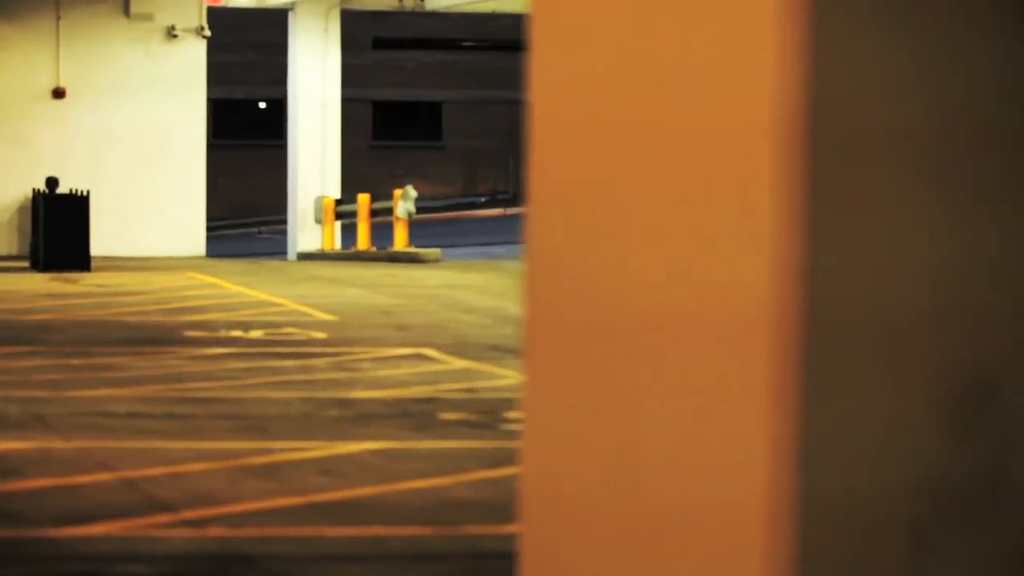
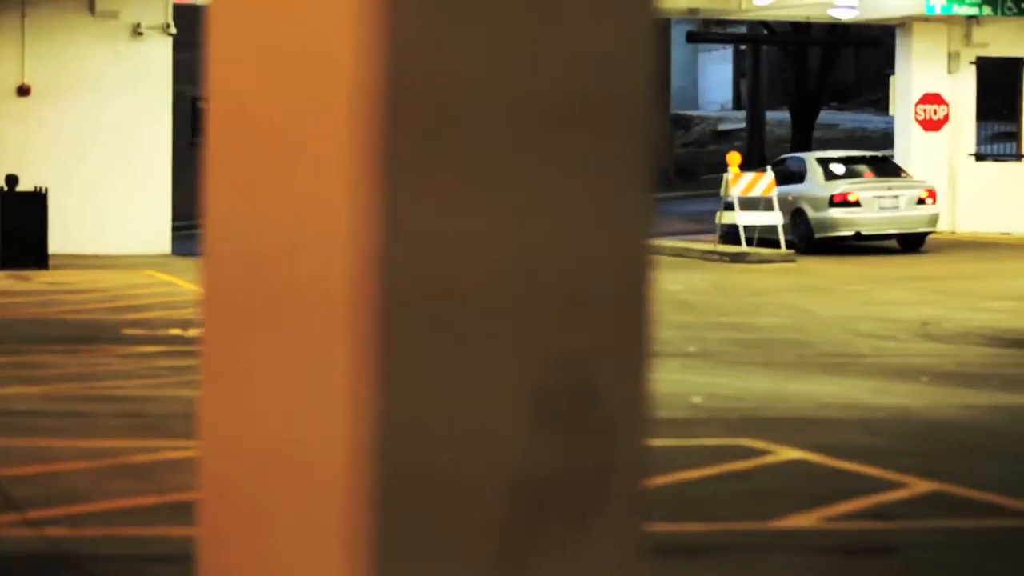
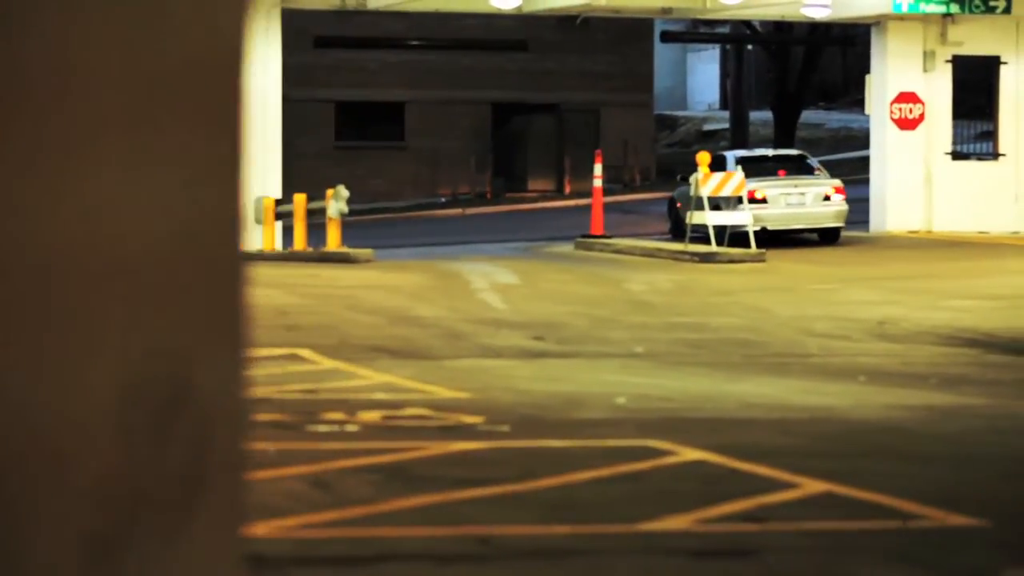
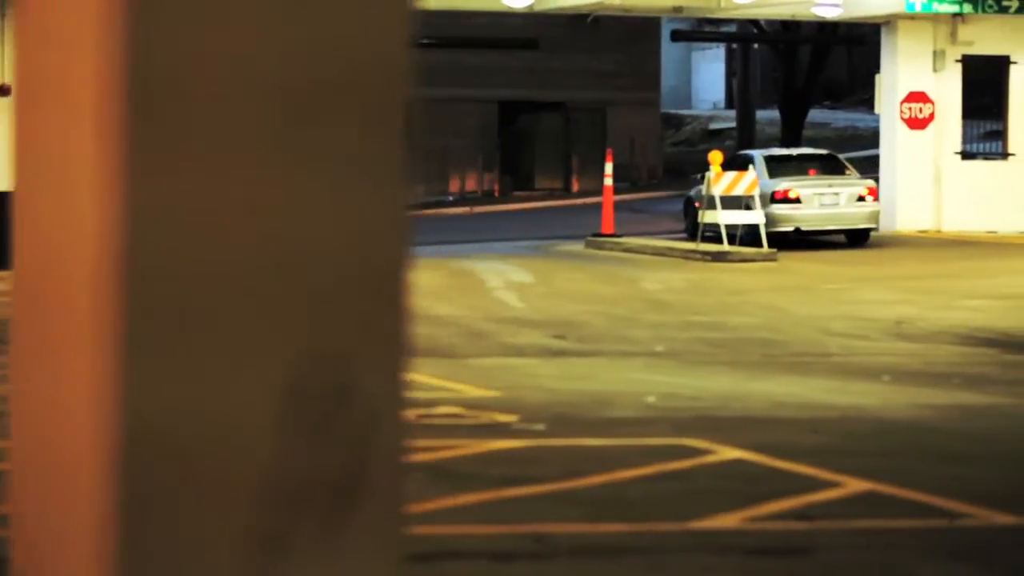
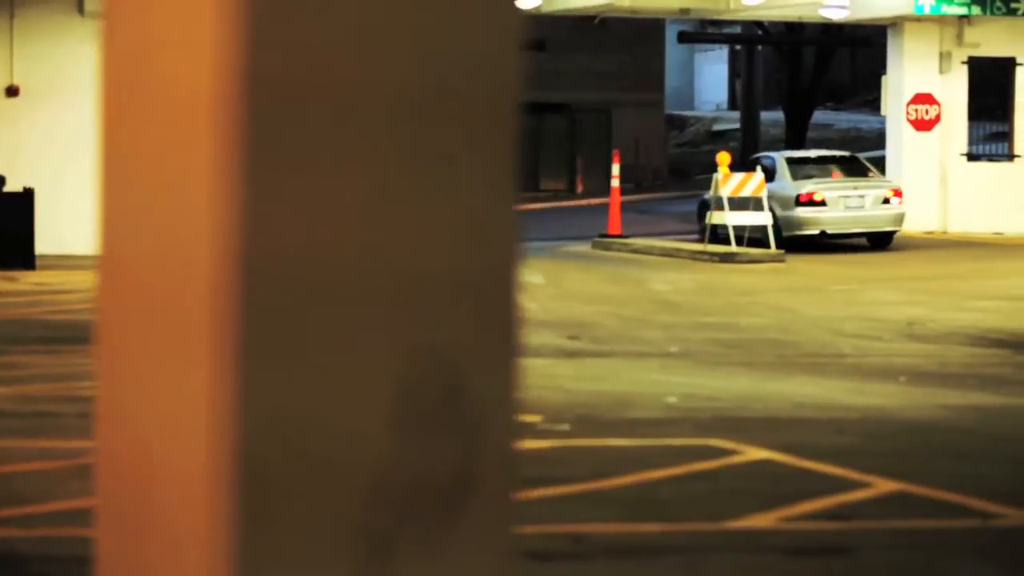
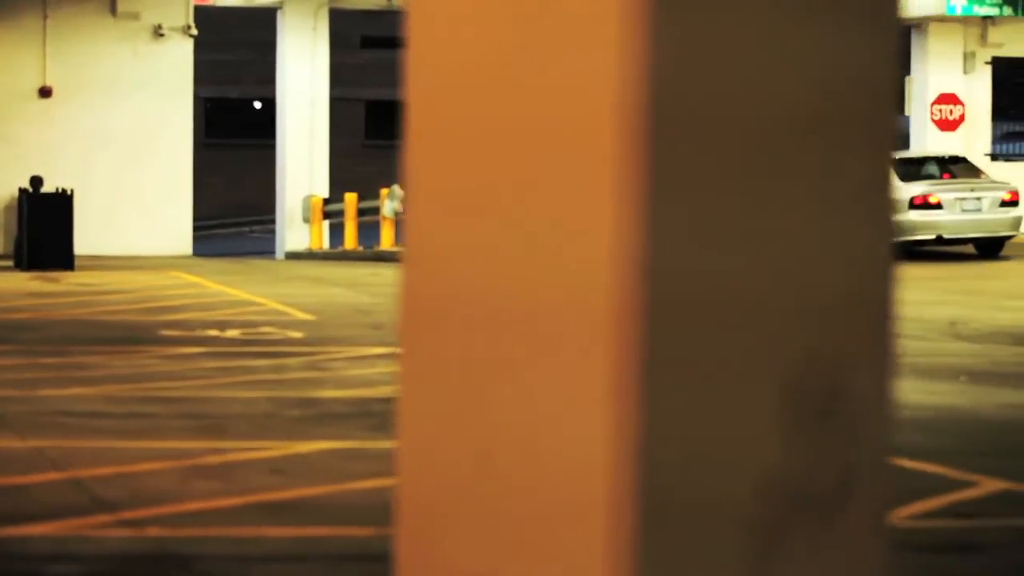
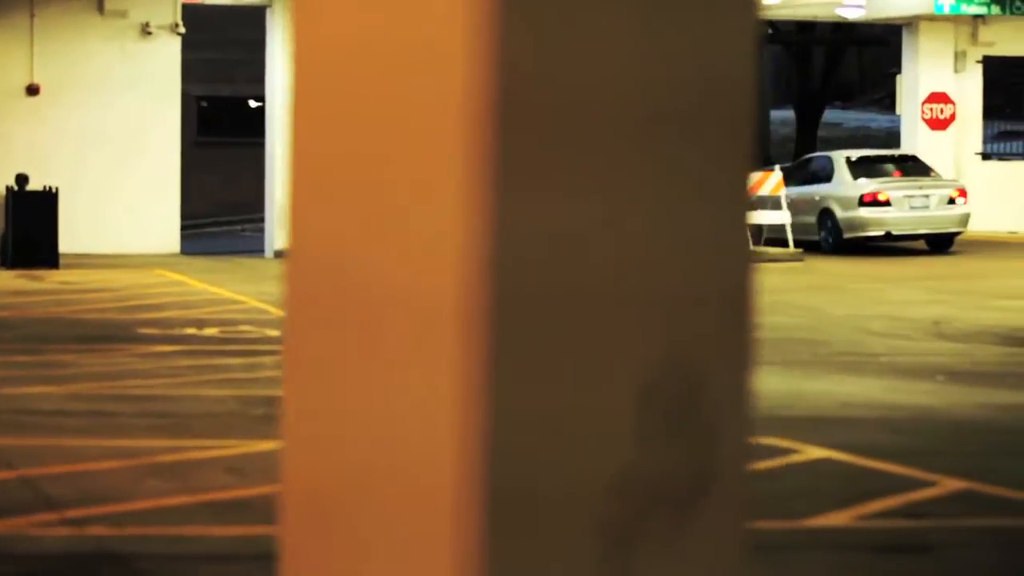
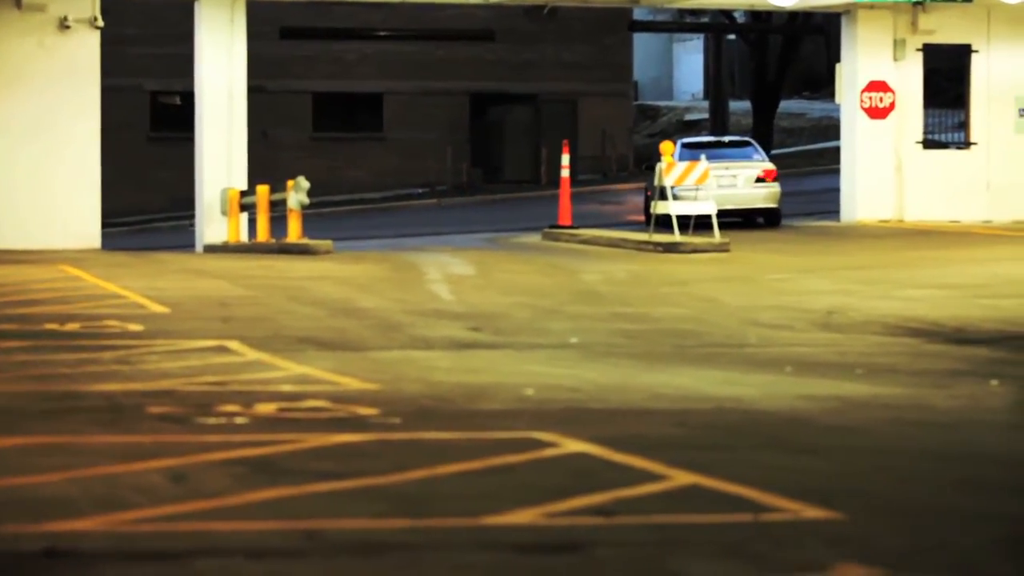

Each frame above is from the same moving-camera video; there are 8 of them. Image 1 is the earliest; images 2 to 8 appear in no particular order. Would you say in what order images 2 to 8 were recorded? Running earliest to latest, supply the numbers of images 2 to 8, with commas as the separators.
6, 7, 2, 5, 4, 3, 8
